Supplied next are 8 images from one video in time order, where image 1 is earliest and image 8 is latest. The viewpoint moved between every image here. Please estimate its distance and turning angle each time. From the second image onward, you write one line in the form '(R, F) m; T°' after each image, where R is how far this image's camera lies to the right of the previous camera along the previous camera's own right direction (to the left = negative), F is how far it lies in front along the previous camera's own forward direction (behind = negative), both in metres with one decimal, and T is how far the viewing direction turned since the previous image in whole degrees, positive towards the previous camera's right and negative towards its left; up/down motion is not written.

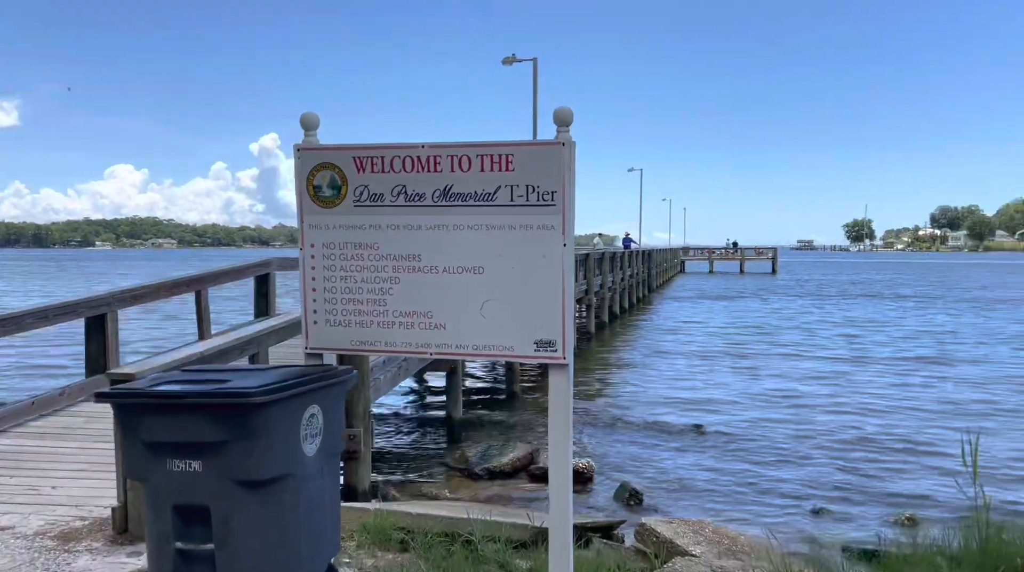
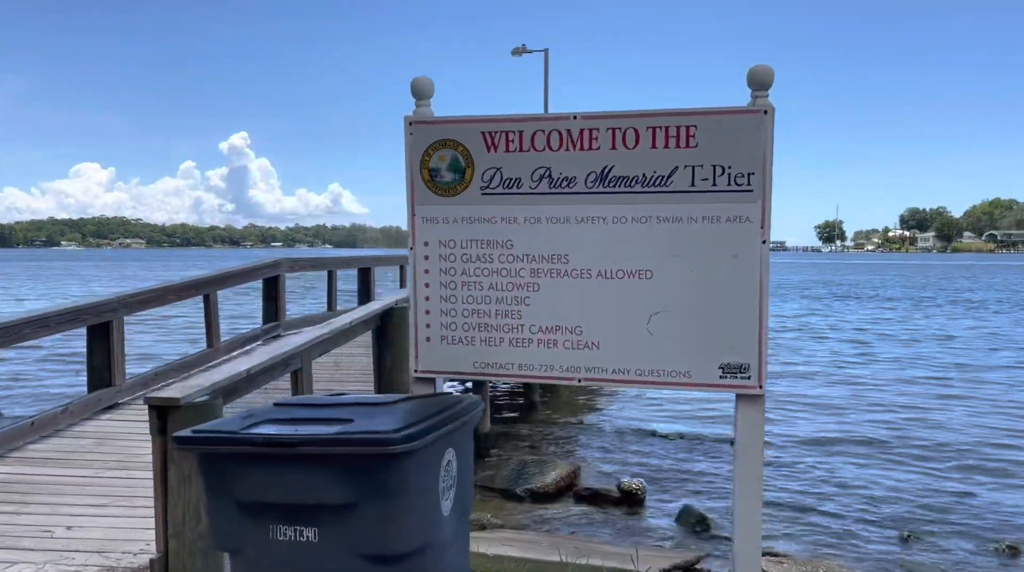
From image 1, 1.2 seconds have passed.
(-0.6, +0.8) m; +2°
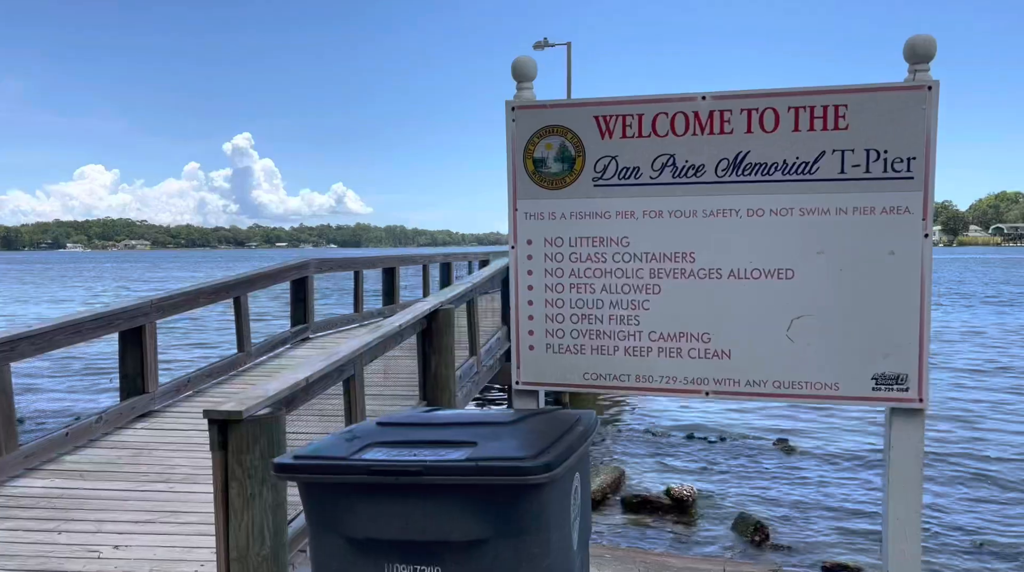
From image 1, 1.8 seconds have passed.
(-0.3, +0.3) m; 0°
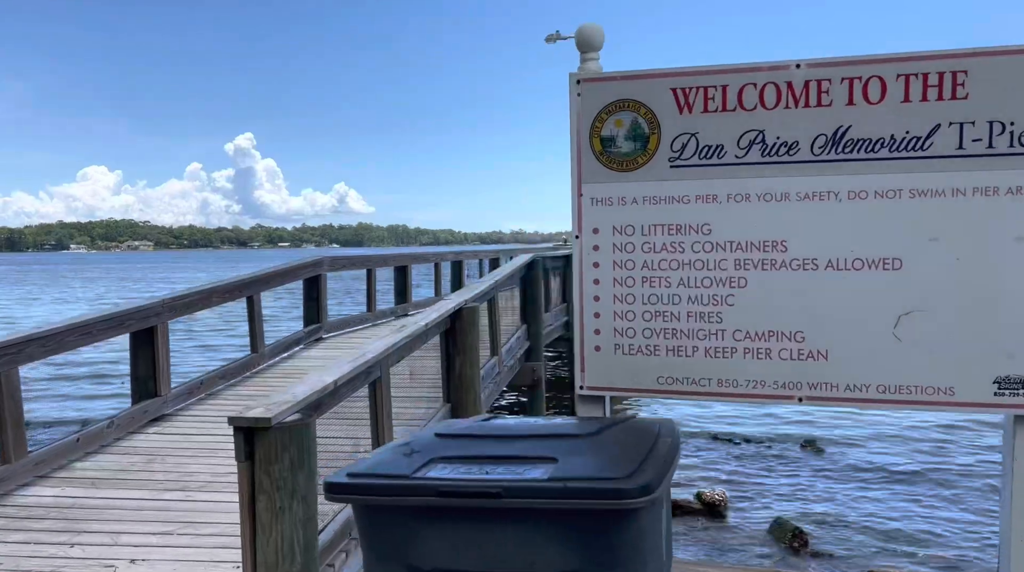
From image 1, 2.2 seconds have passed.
(-0.2, +0.3) m; 0°
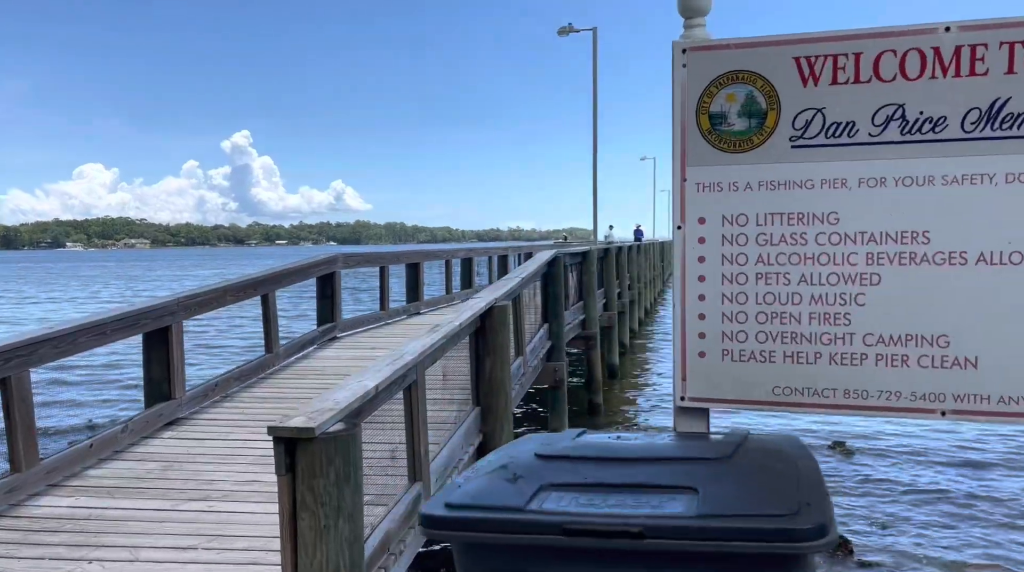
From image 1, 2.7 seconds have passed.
(-0.2, +0.3) m; 0°
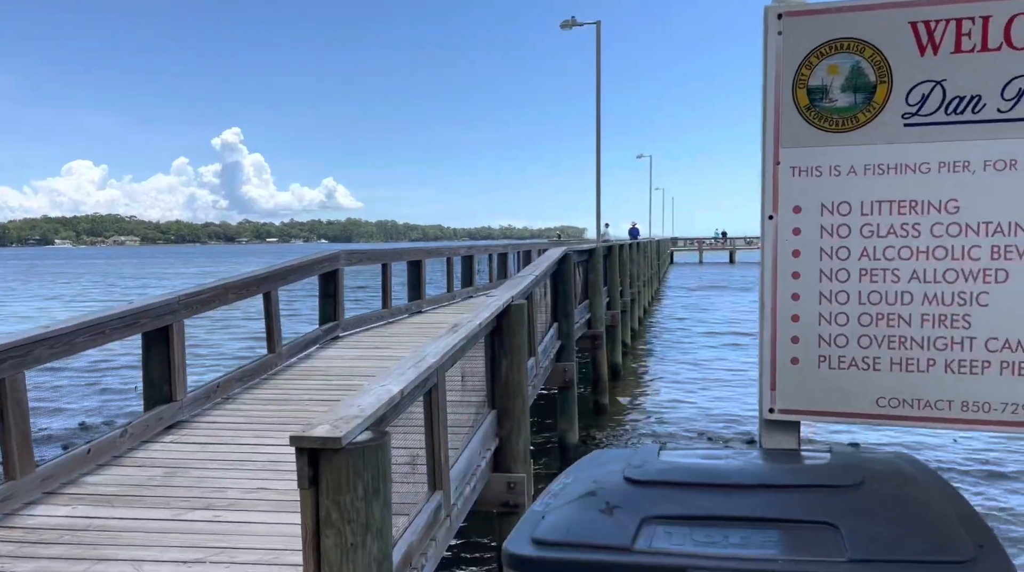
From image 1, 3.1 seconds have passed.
(-0.2, +0.3) m; +1°
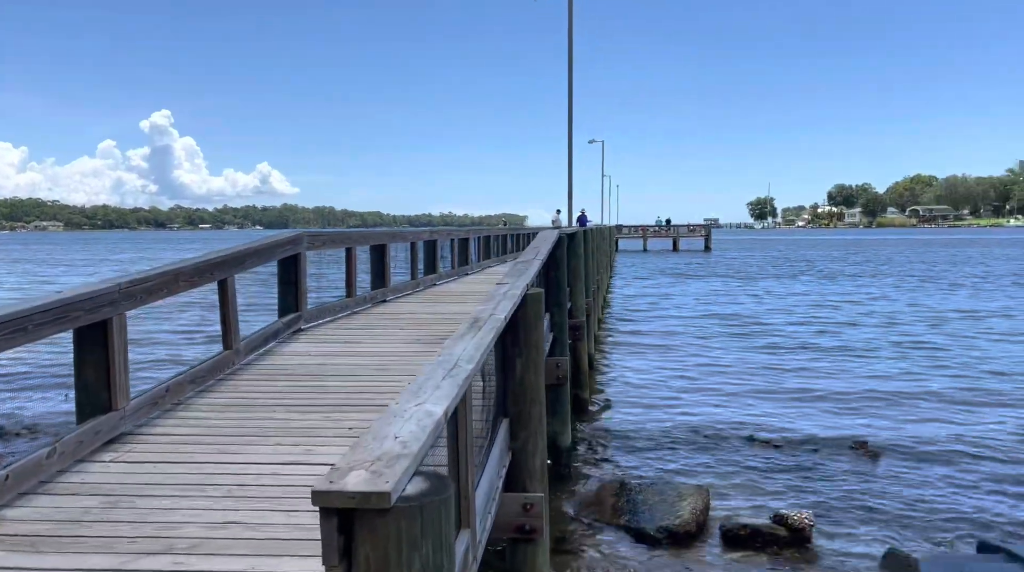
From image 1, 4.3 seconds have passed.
(-0.4, +1.0) m; +4°
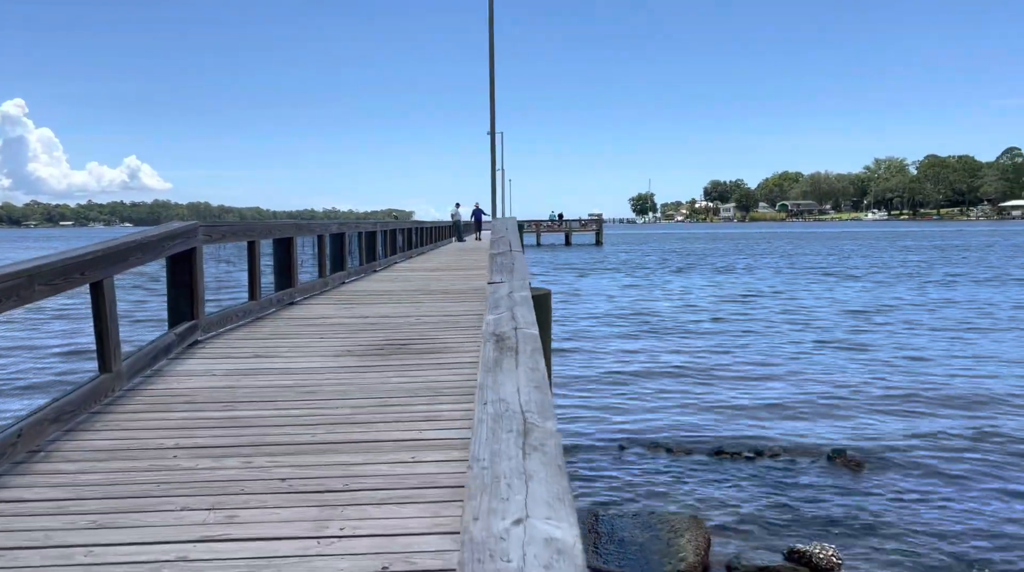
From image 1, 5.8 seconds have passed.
(-0.4, +1.3) m; +7°
